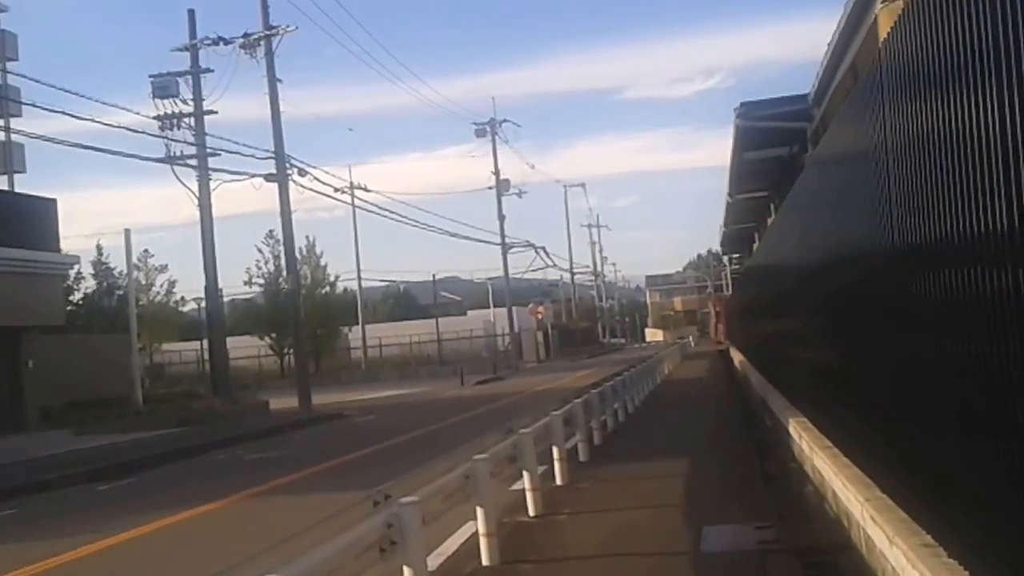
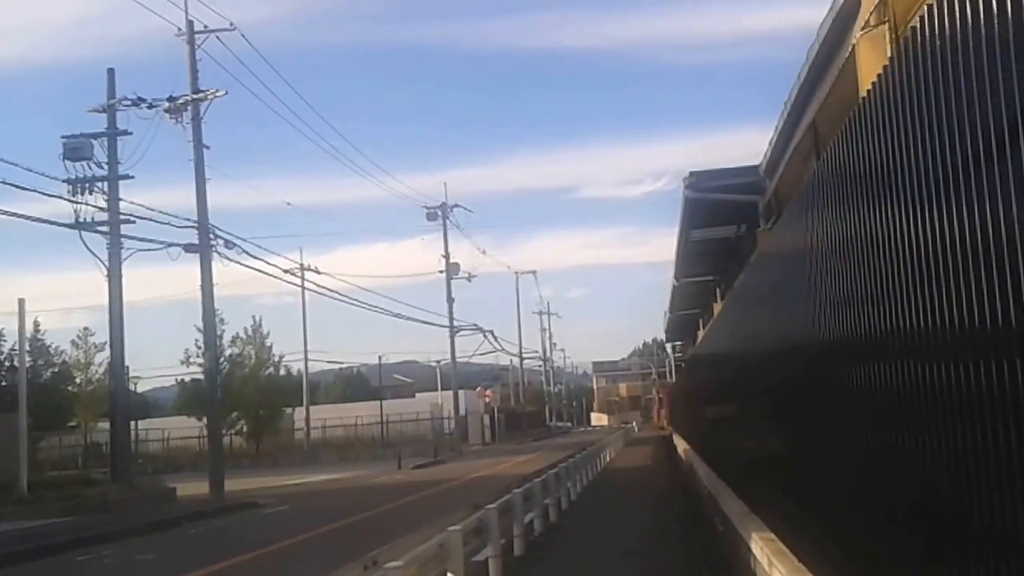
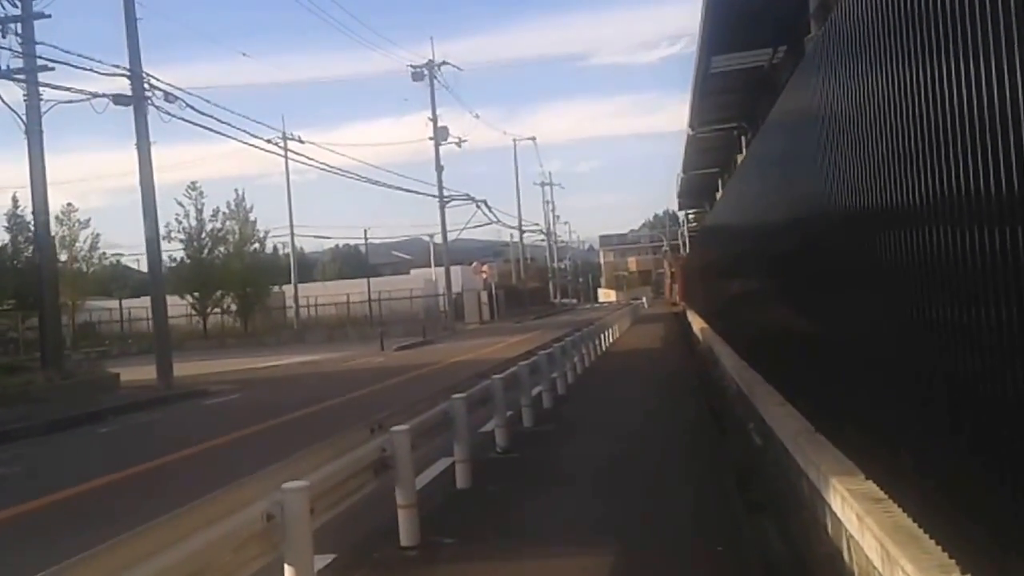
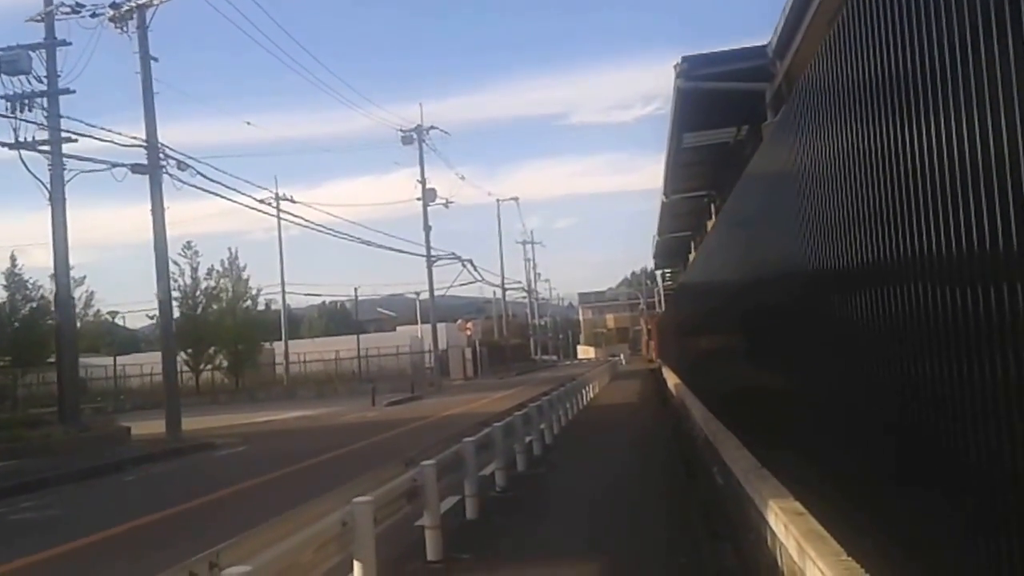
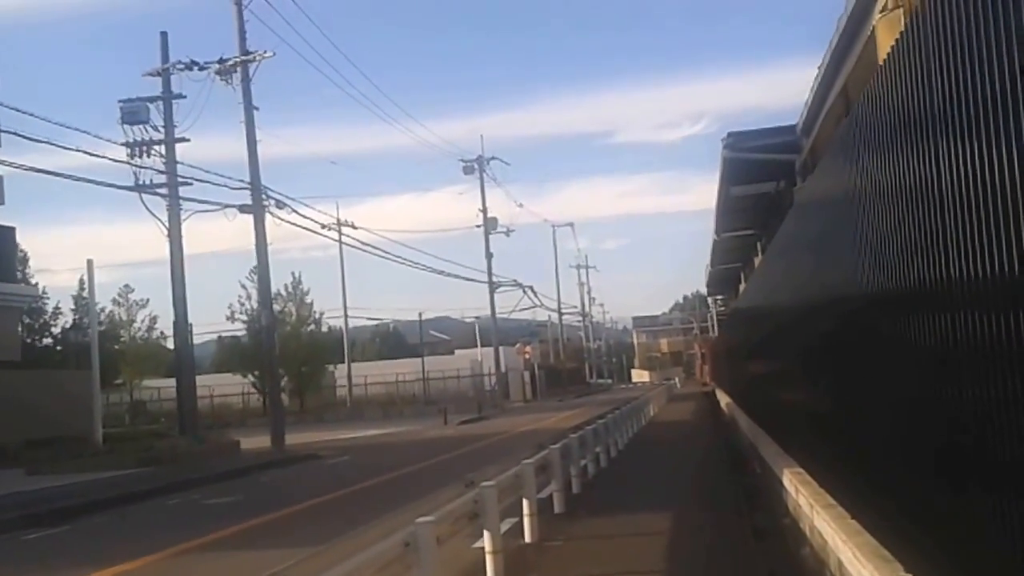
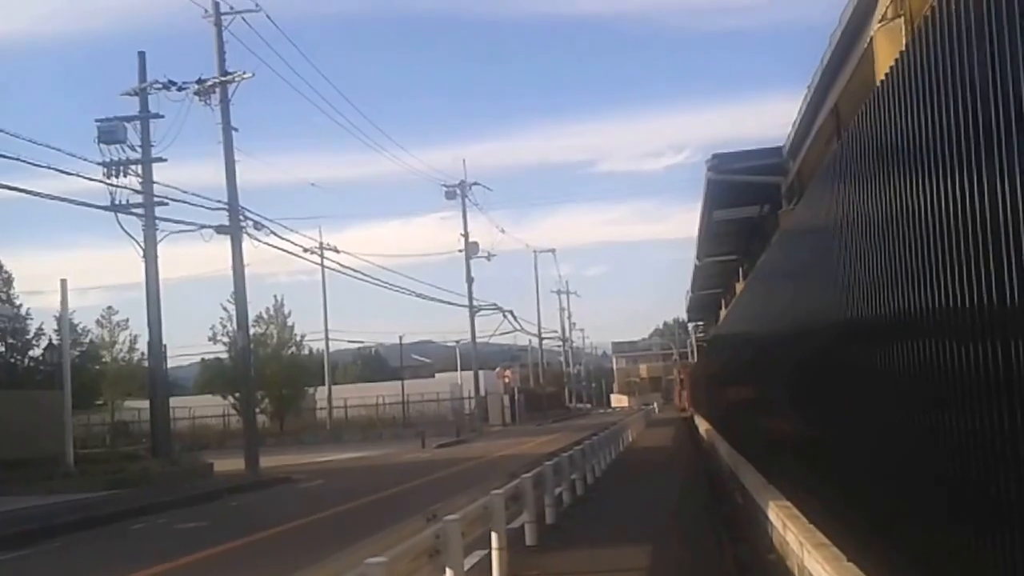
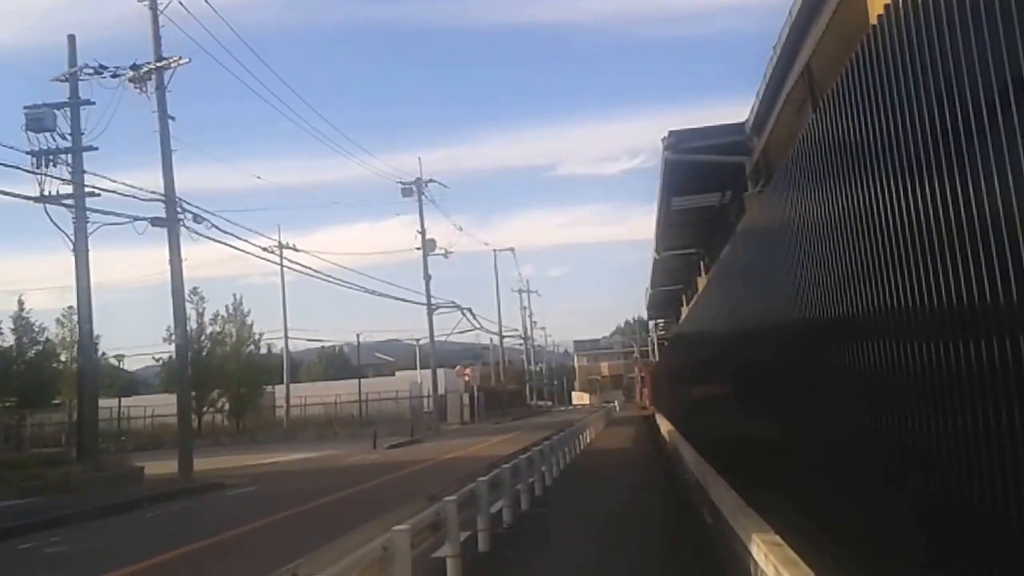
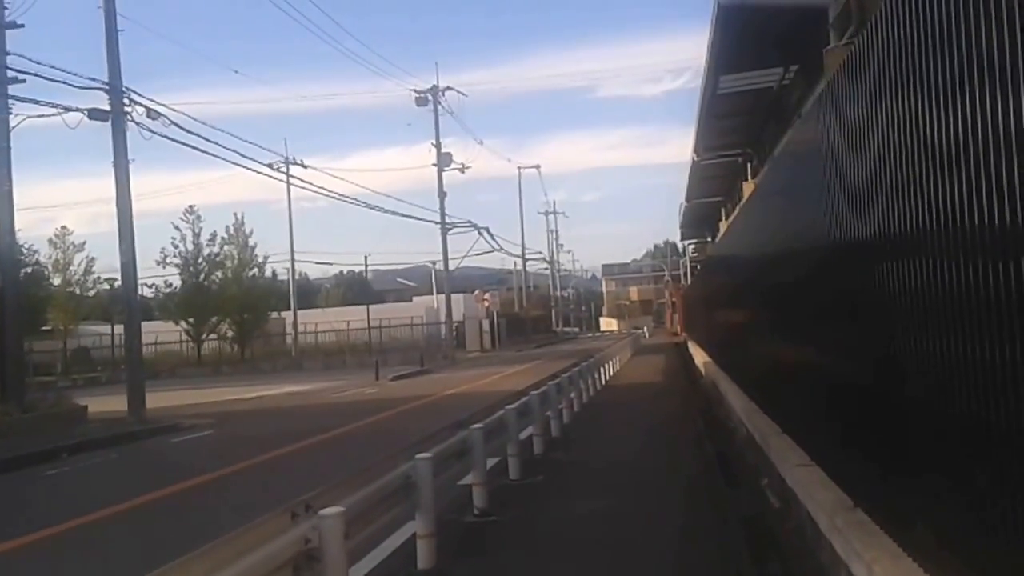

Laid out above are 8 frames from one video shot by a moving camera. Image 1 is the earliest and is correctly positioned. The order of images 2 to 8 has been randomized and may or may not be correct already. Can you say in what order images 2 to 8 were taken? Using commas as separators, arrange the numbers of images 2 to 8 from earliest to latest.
5, 6, 2, 7, 4, 3, 8
